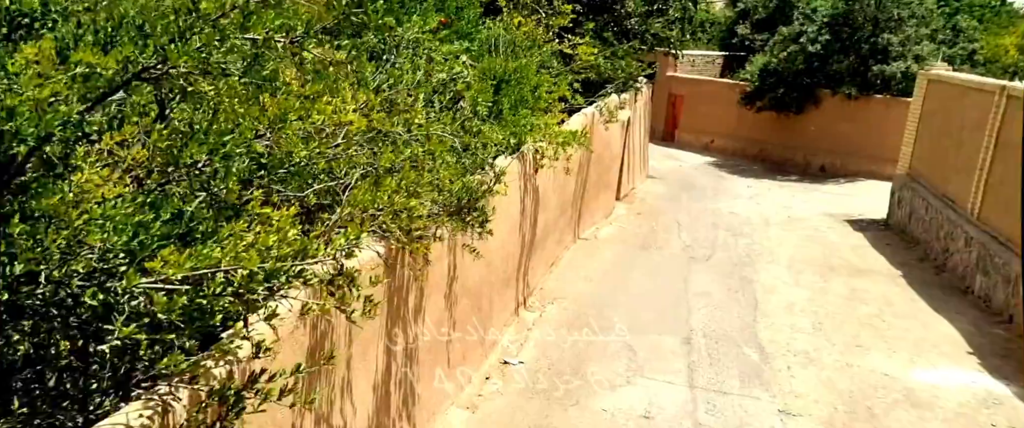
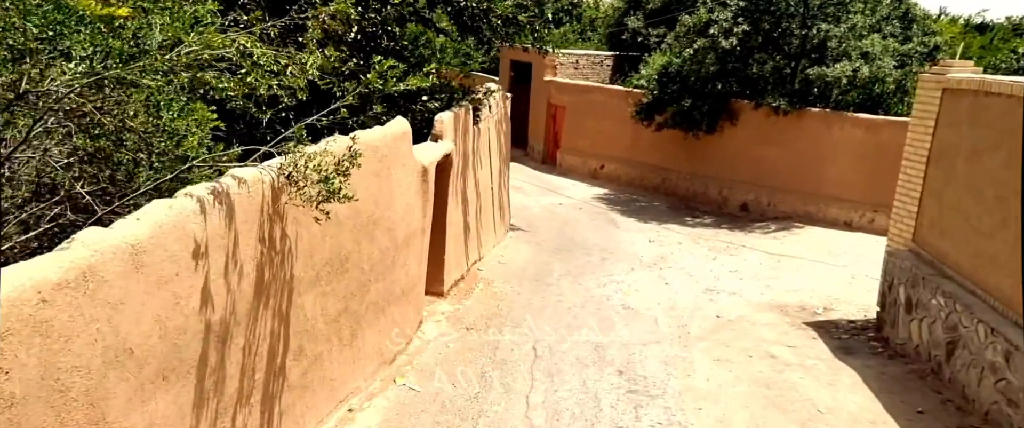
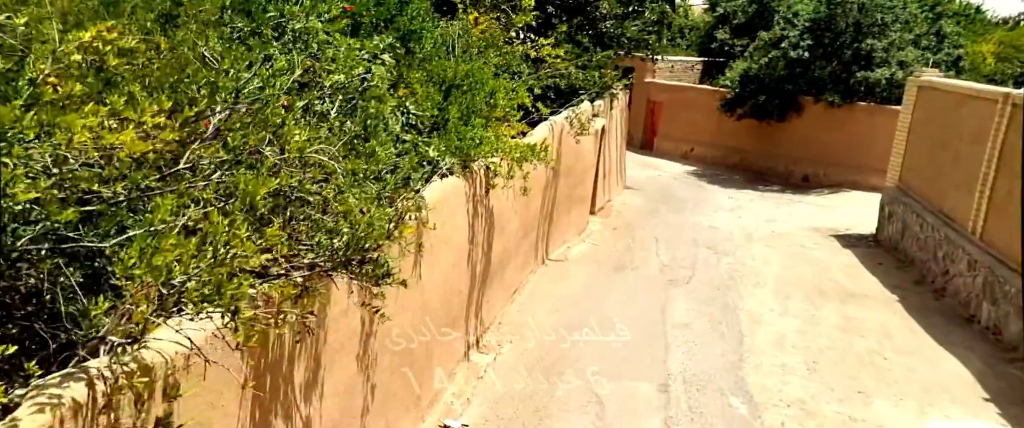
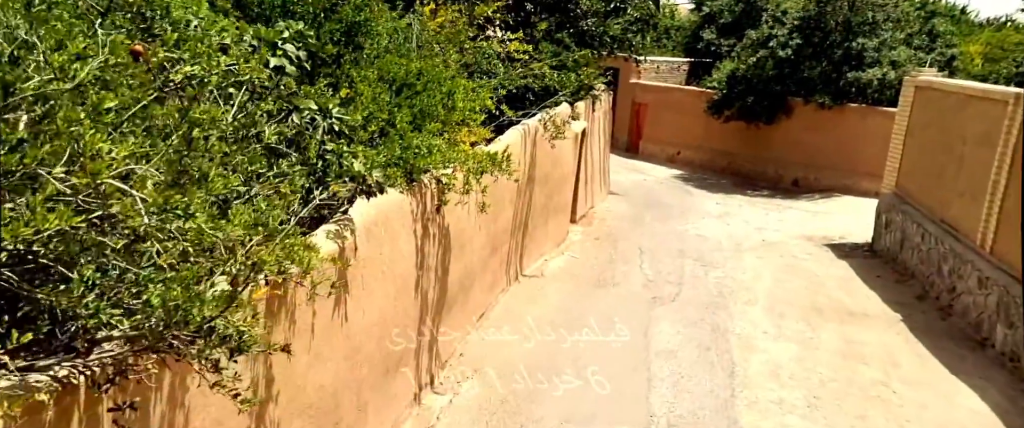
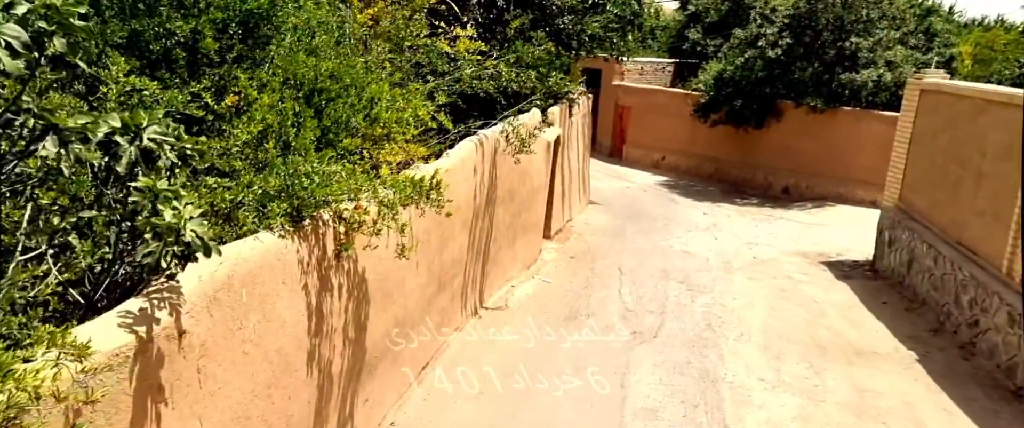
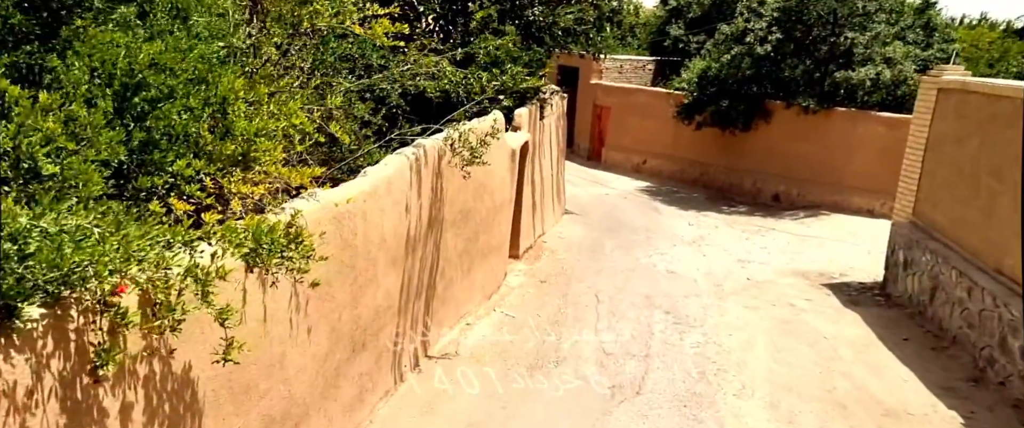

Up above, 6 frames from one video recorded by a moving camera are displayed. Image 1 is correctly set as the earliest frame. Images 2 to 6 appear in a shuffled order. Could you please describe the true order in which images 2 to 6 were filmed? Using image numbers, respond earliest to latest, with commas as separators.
3, 4, 5, 6, 2
